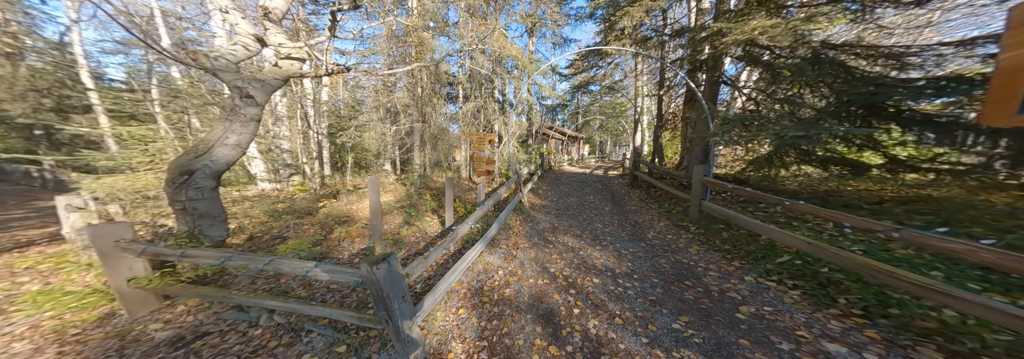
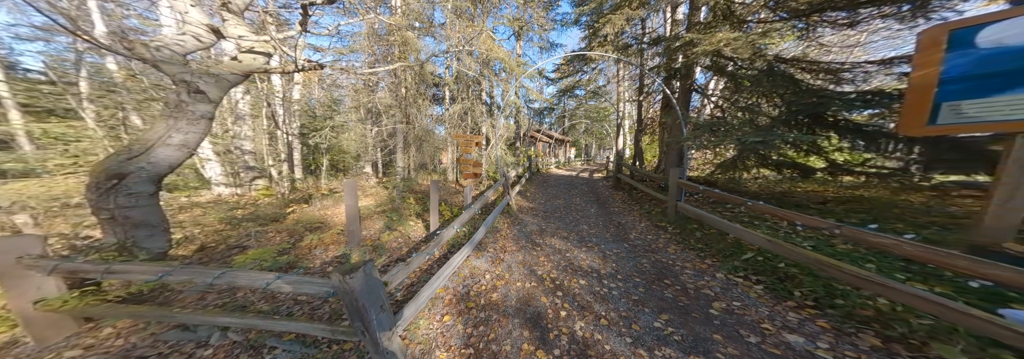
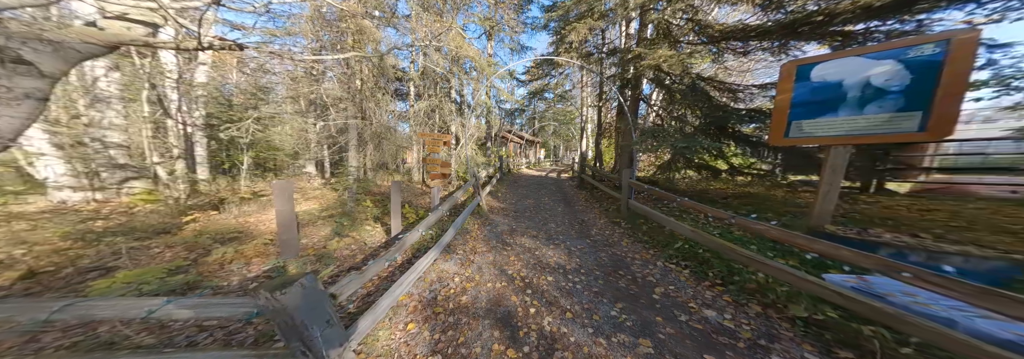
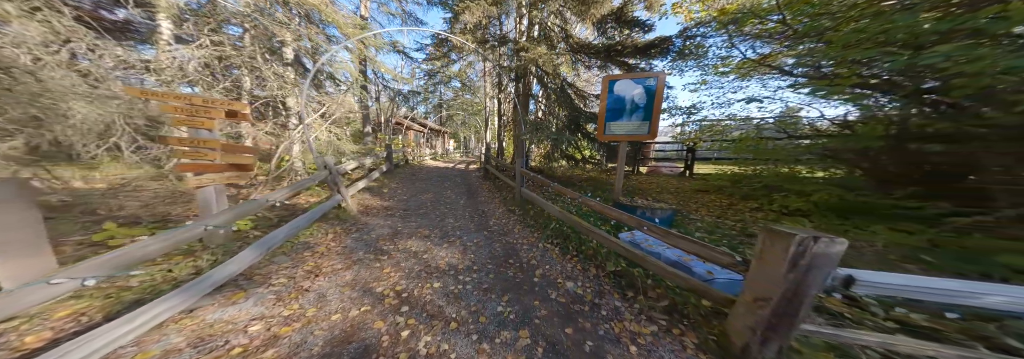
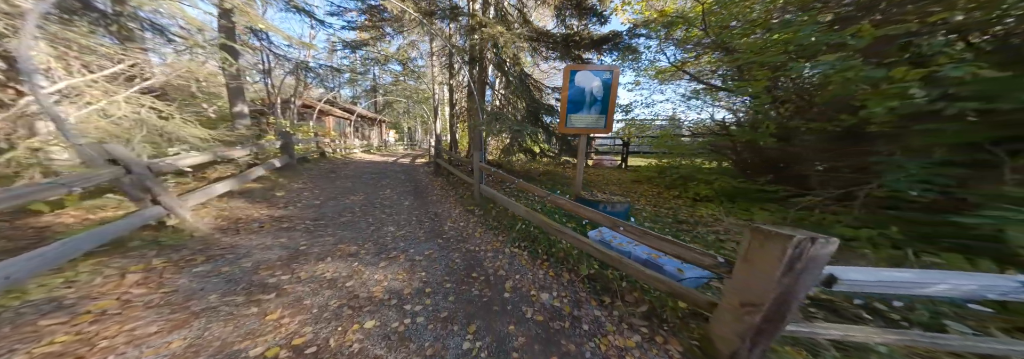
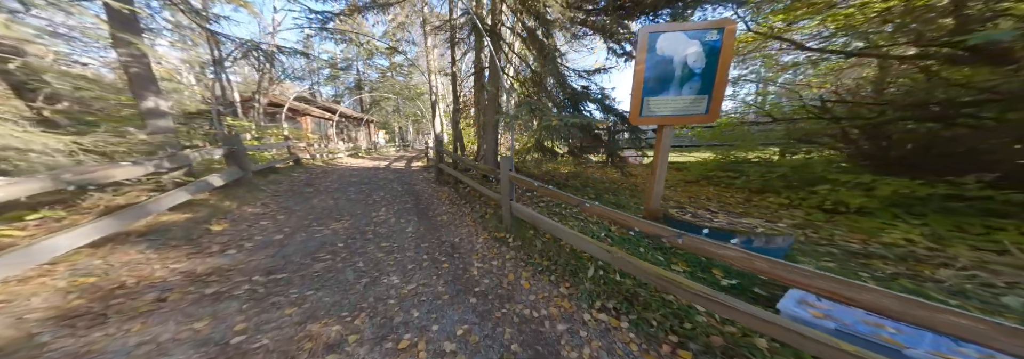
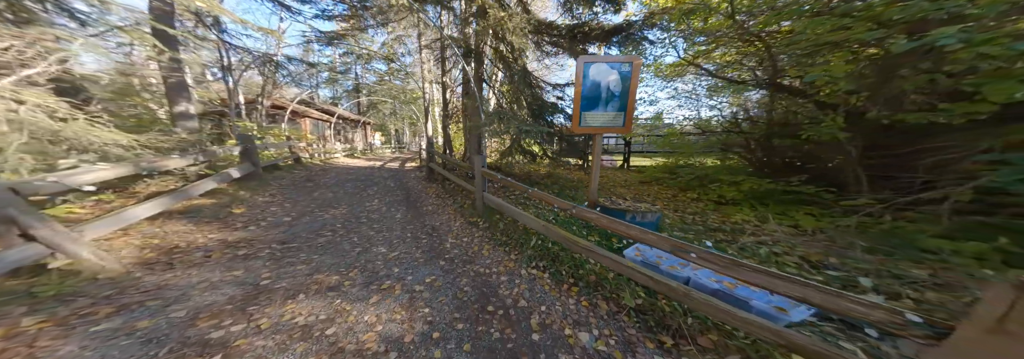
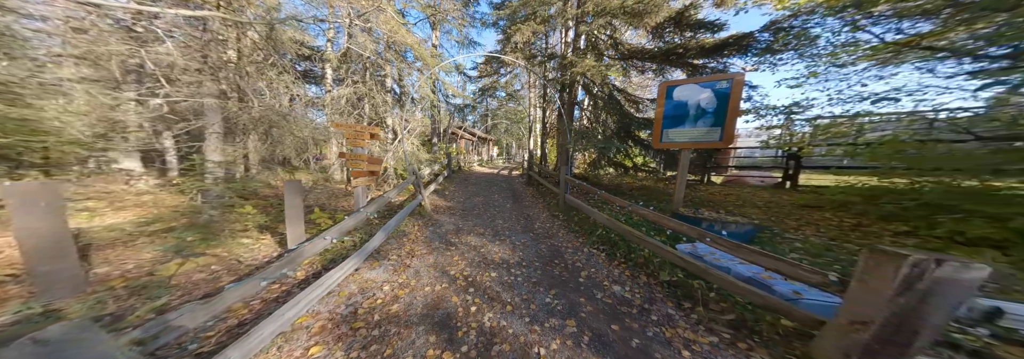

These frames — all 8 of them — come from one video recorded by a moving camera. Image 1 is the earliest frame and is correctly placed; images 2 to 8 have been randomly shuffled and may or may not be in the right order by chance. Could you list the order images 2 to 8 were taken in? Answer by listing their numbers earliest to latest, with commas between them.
2, 3, 8, 4, 5, 7, 6
